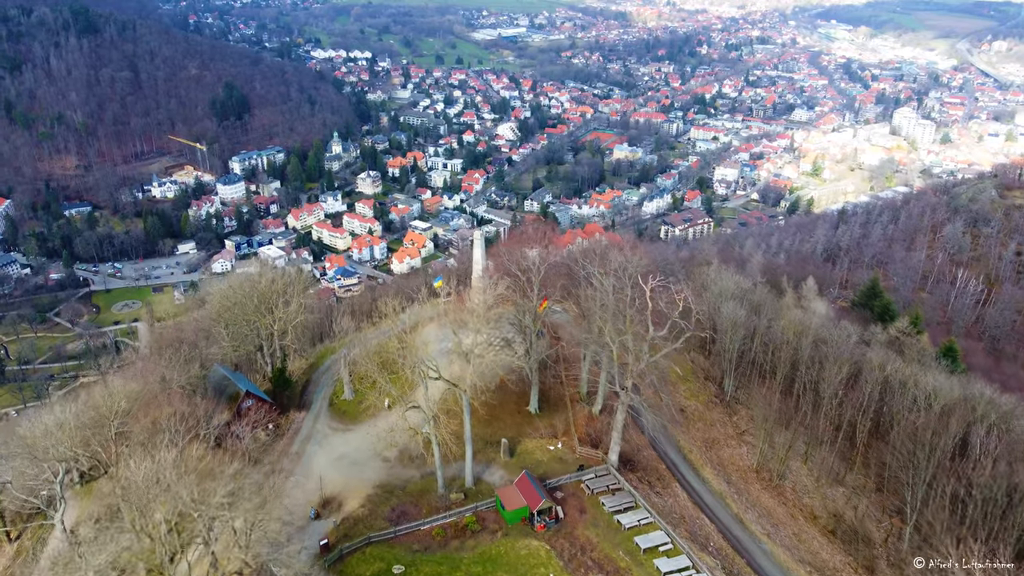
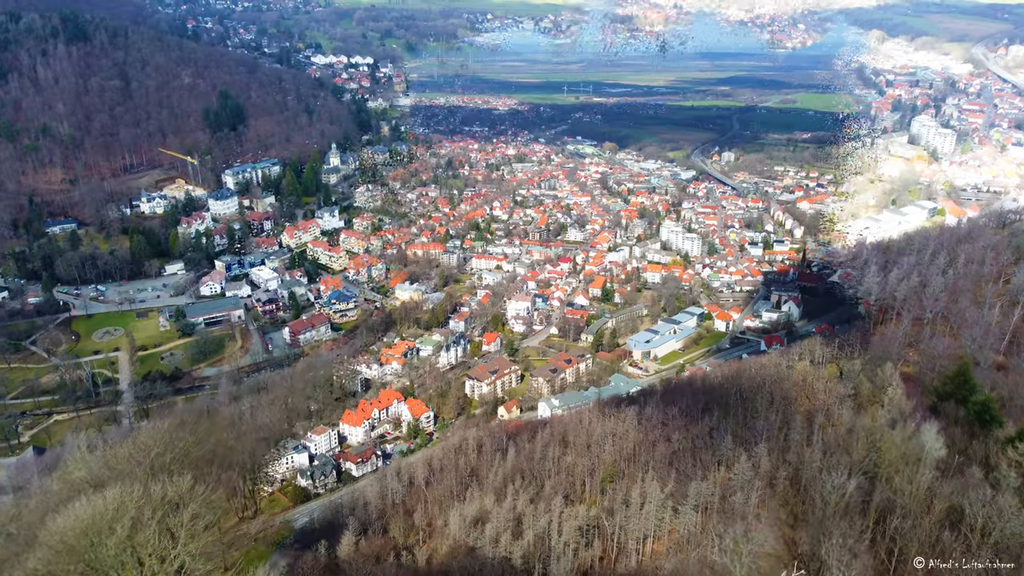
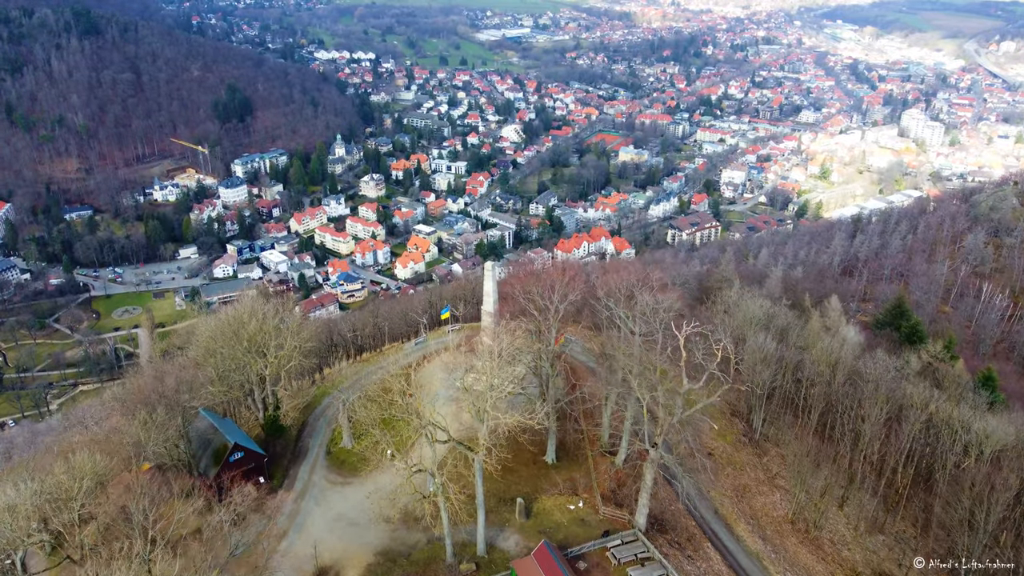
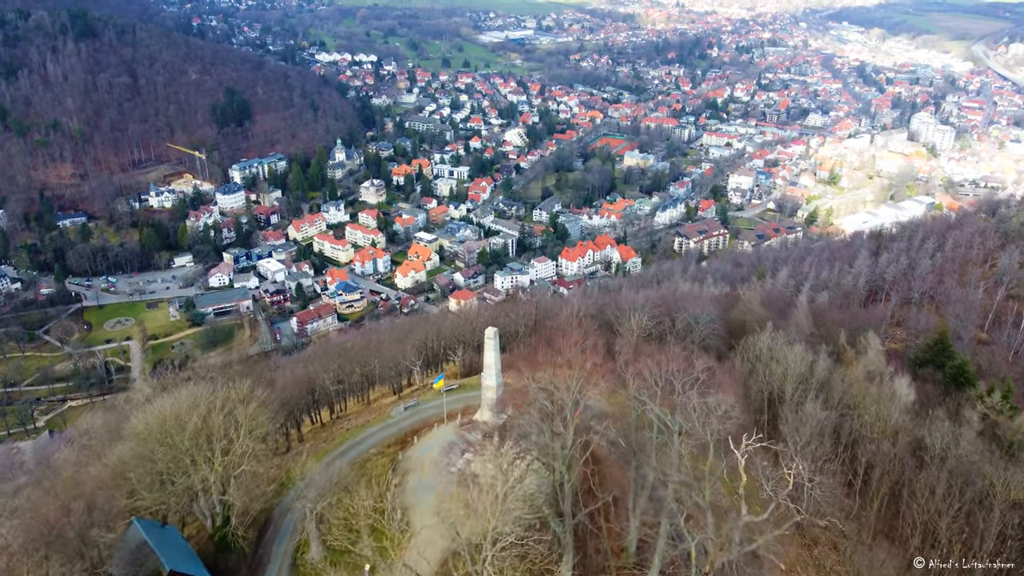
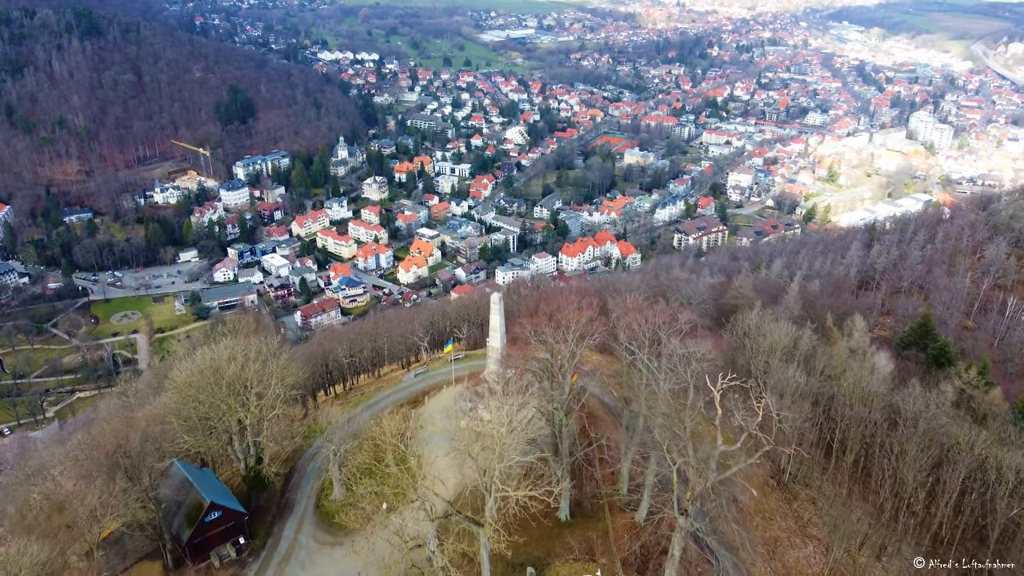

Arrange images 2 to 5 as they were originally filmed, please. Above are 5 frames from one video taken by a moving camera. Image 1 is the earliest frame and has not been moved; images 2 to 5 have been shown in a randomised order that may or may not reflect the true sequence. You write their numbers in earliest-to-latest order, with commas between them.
3, 5, 4, 2
